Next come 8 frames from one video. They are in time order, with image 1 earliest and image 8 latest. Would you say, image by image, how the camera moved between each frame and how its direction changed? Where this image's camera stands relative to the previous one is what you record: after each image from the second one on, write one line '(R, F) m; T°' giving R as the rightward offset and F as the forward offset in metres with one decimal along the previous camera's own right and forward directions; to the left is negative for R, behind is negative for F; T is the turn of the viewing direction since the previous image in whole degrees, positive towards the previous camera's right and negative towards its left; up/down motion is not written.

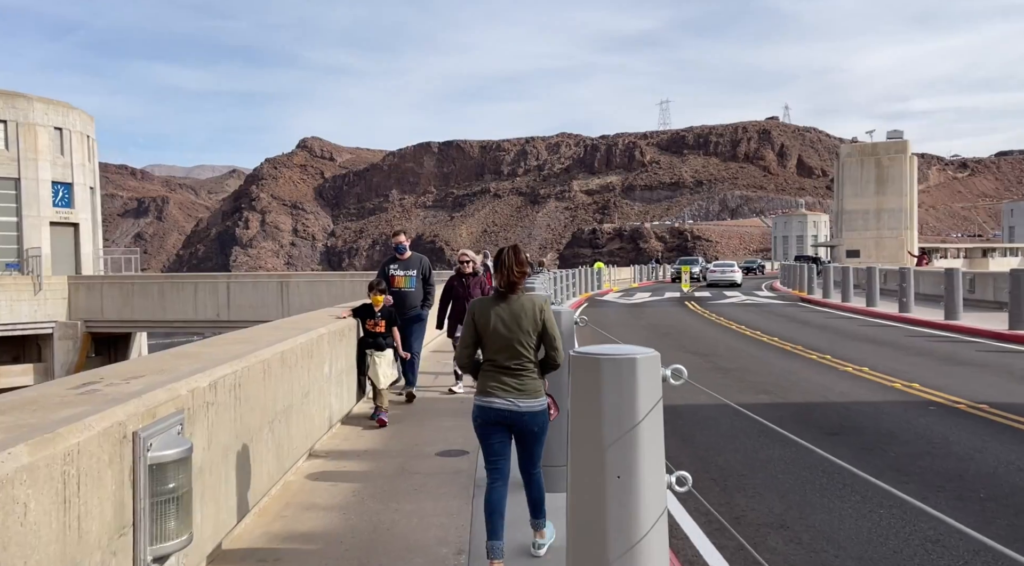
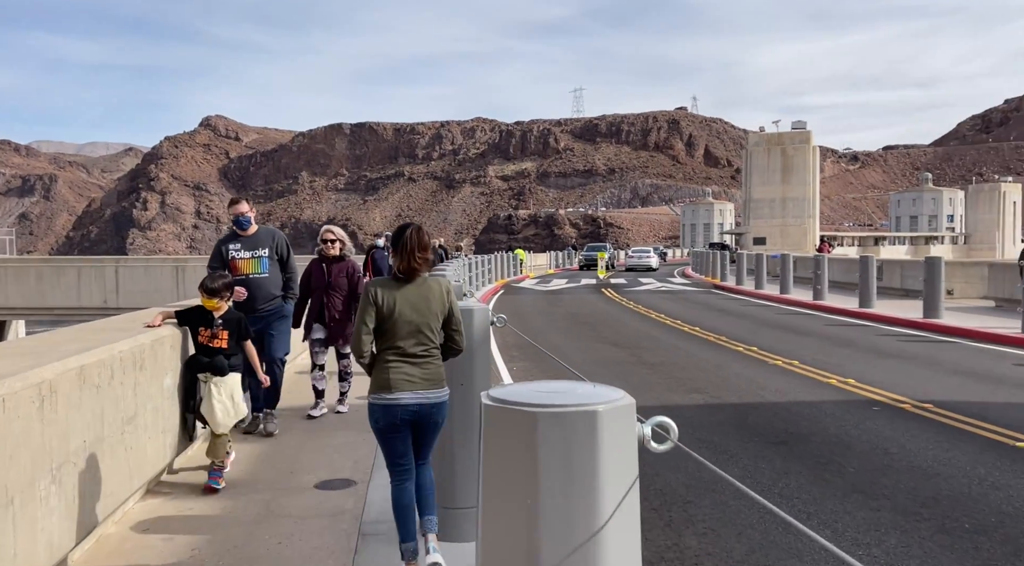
(+0.1, +1.1) m; +6°
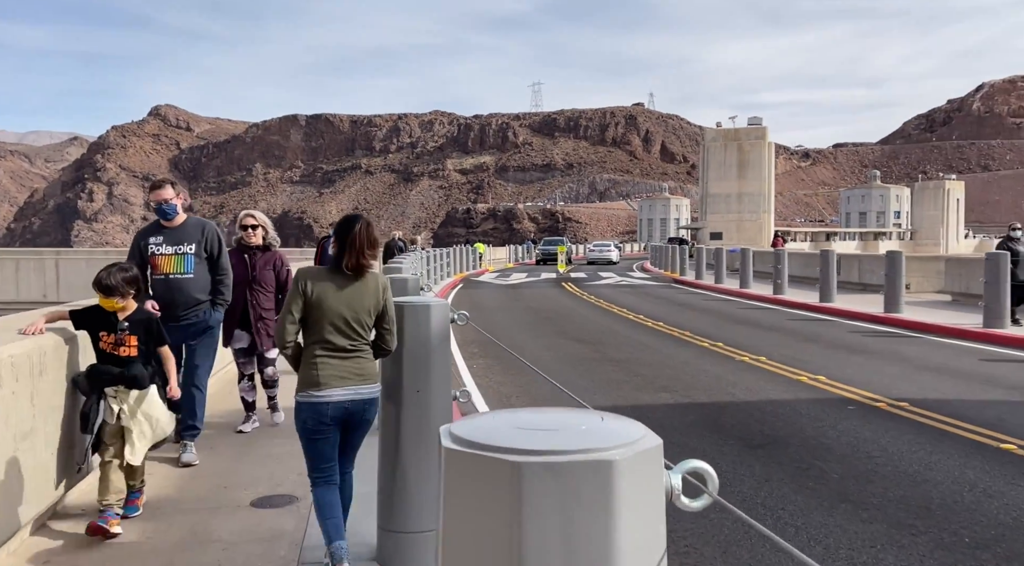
(0.0, +0.5) m; +3°
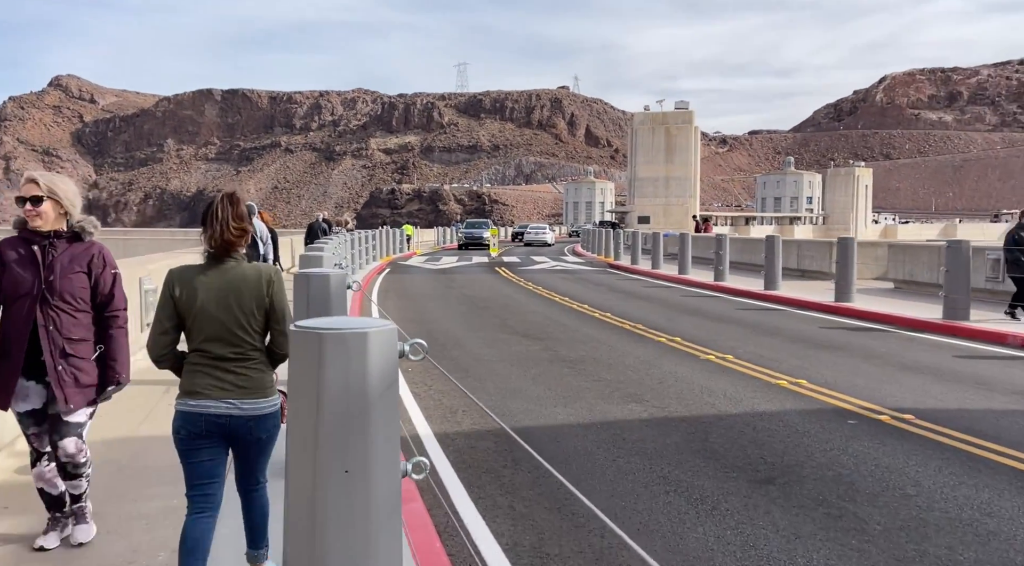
(-0.2, +1.3) m; +5°
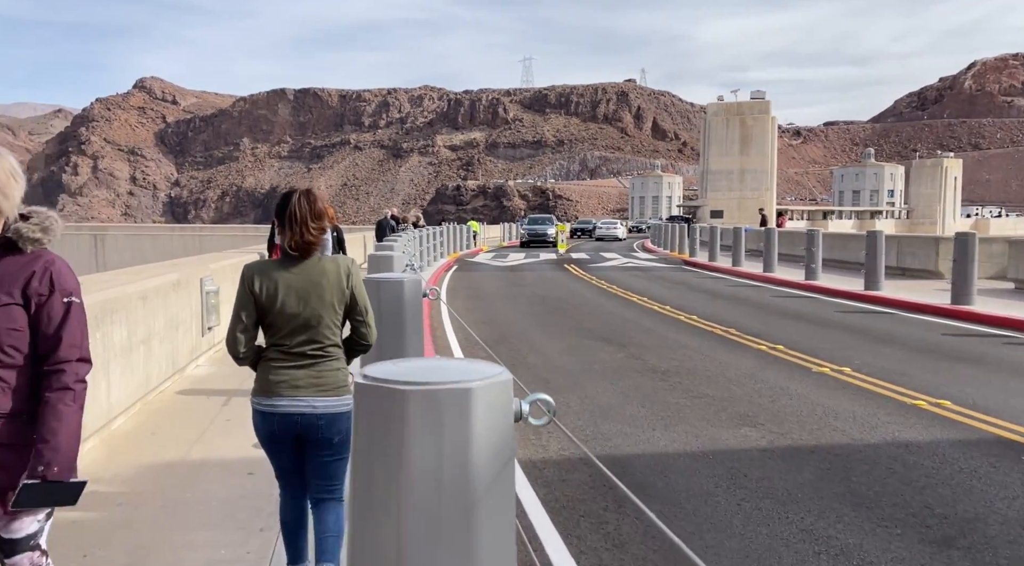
(-0.2, +0.9) m; -4°
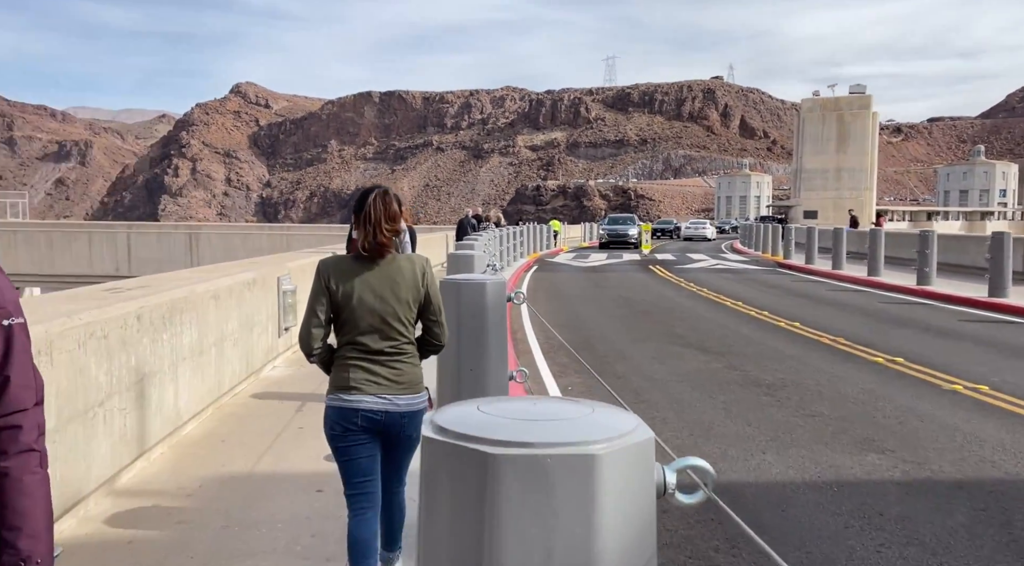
(-0.1, +0.6) m; -5°
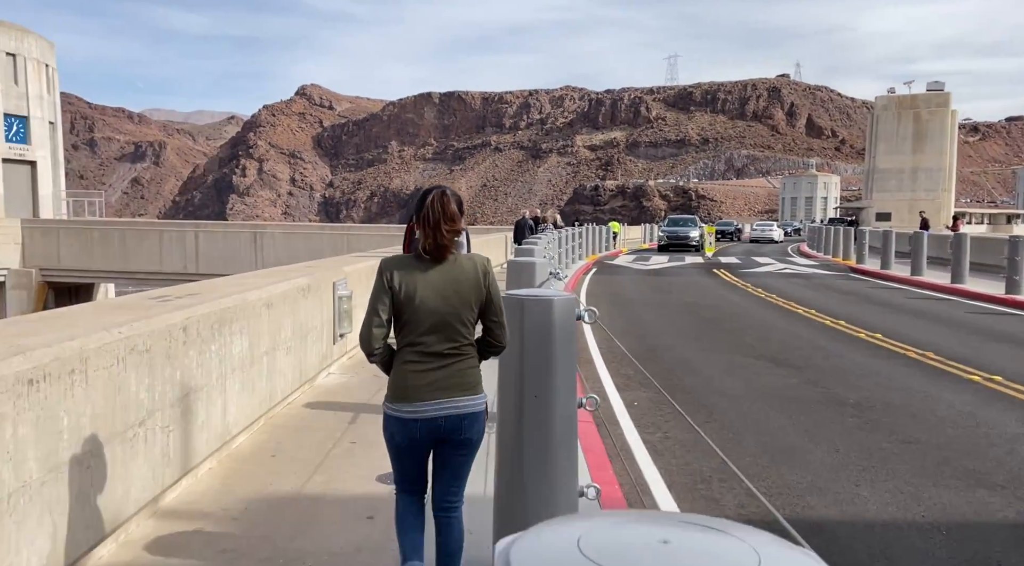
(-0.1, +0.5) m; -4°
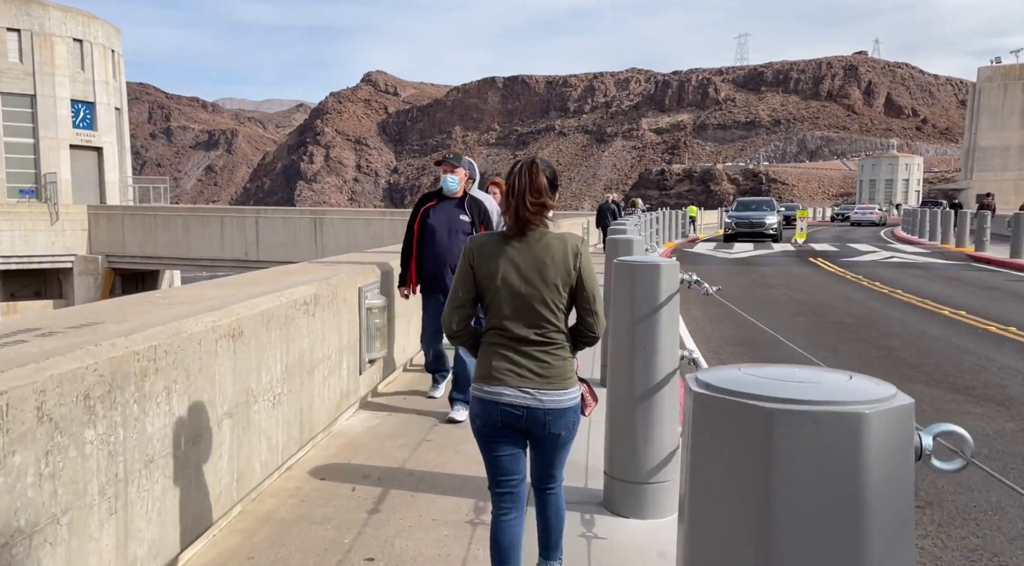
(-0.3, +3.0) m; -4°
